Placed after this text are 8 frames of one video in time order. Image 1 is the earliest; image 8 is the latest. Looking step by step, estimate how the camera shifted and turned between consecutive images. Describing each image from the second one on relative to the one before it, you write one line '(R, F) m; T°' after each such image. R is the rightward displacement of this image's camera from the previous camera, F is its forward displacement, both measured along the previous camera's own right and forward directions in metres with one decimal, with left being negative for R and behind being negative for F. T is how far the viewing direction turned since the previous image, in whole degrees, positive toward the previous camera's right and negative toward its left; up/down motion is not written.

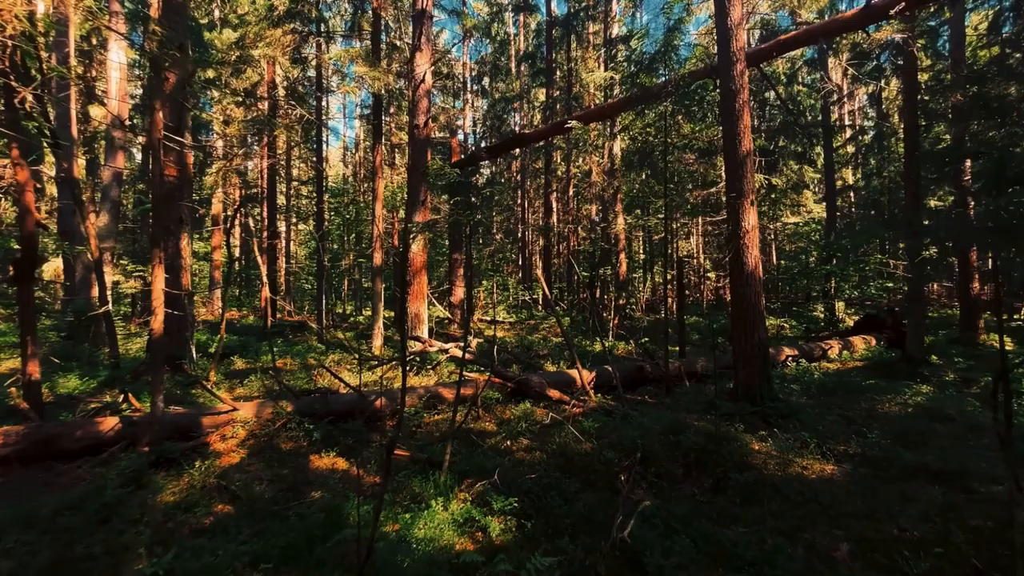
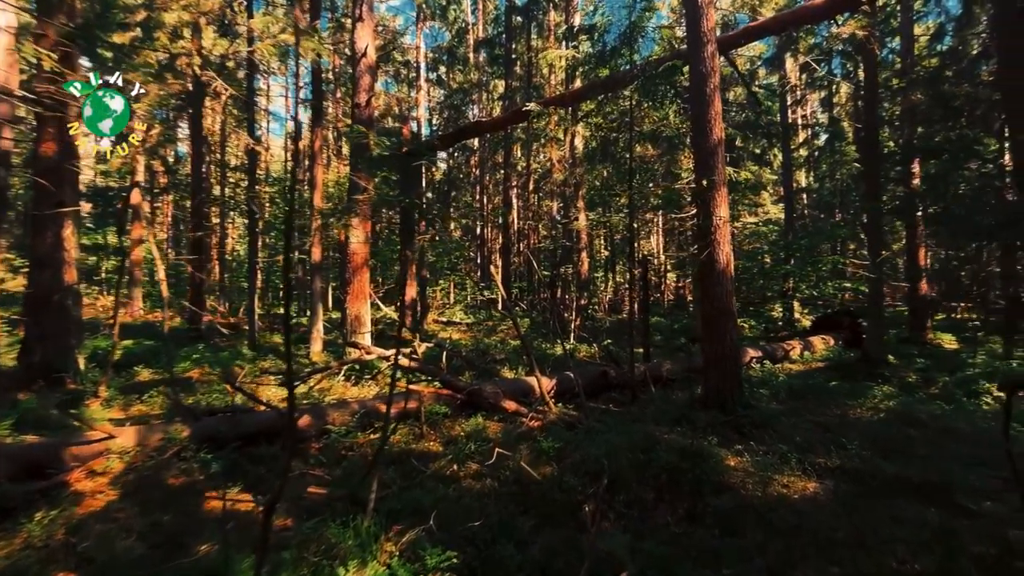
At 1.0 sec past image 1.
(+0.2, +0.9) m; +5°
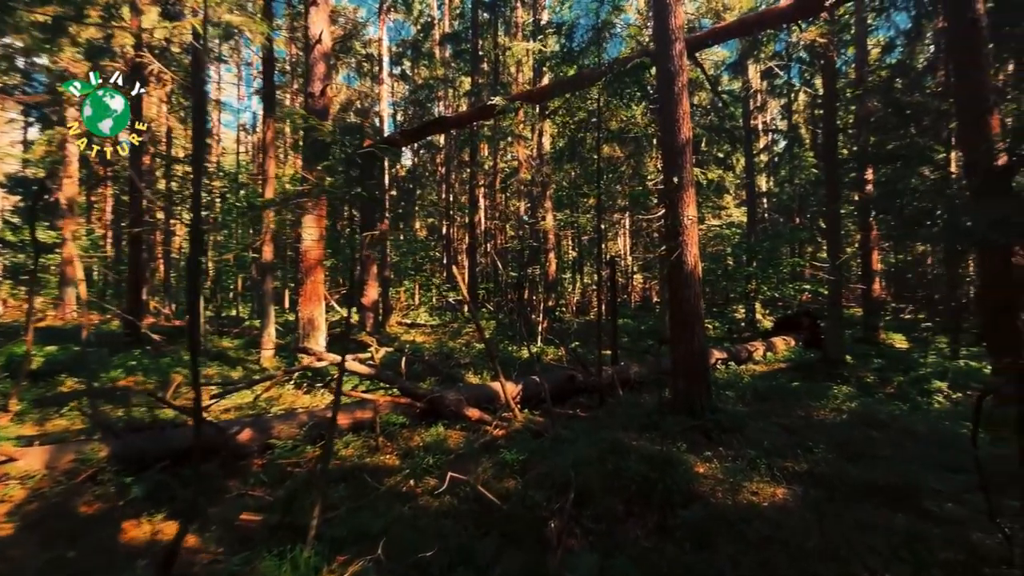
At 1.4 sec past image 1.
(+0.1, +0.3) m; +4°
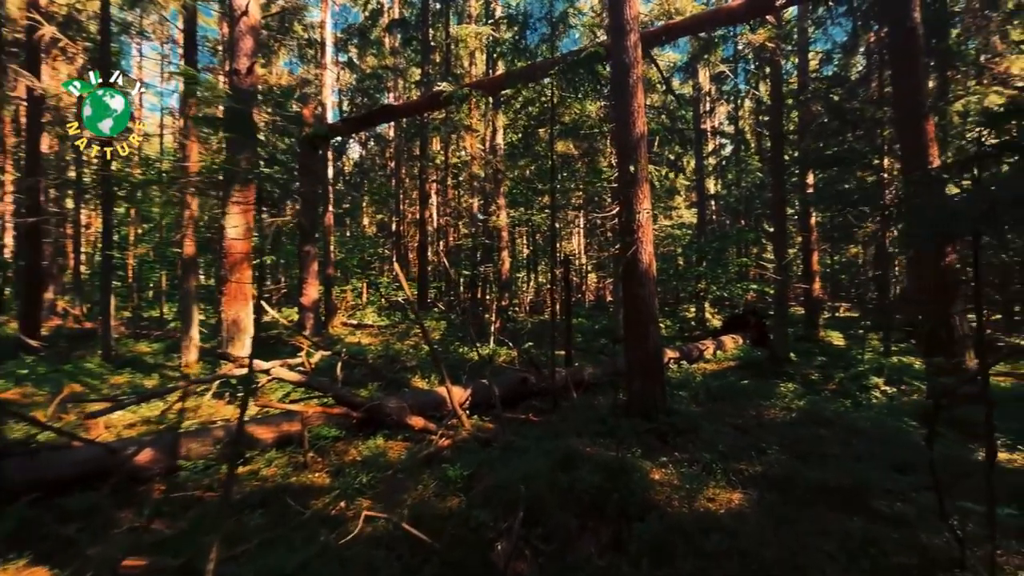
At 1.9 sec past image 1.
(+0.1, +0.5) m; +5°
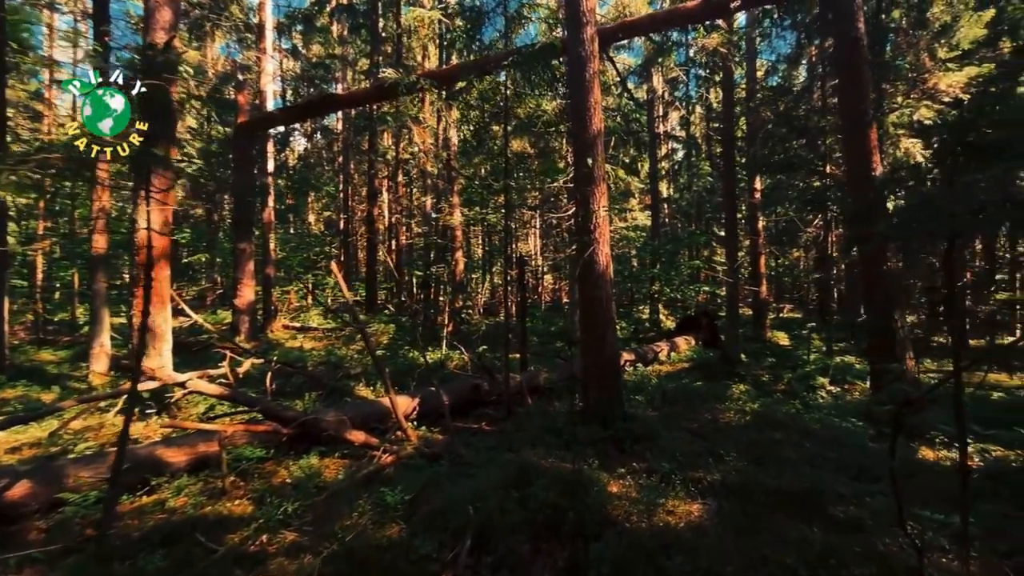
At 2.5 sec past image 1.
(+0.1, +0.4) m; +5°
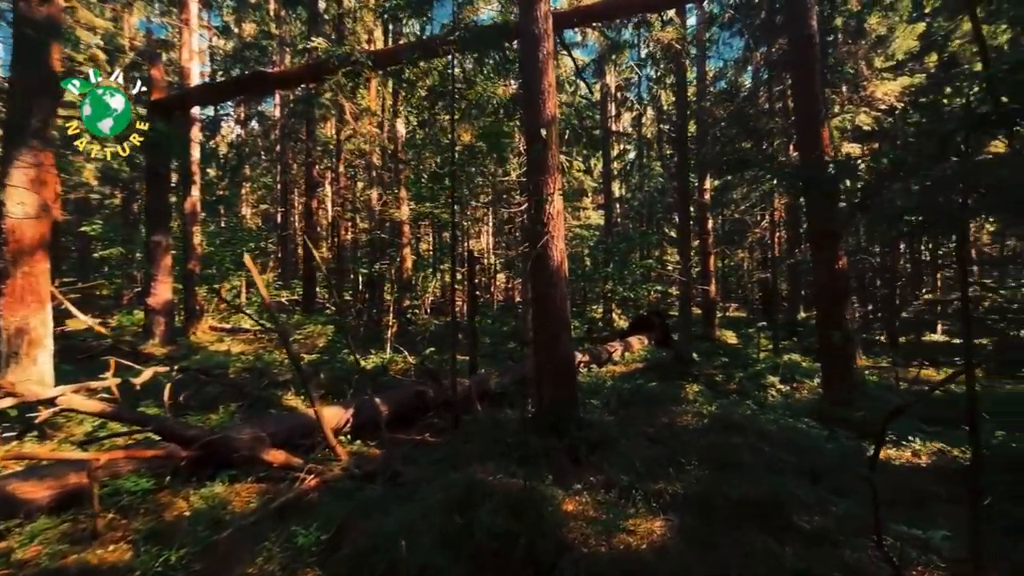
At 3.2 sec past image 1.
(+0.1, +0.6) m; +5°
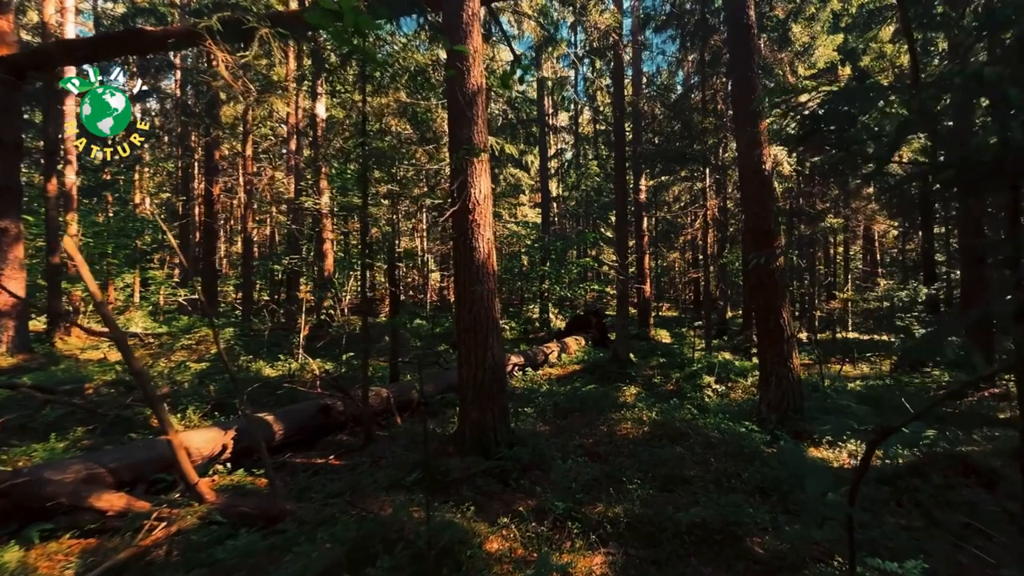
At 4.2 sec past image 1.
(+0.2, +0.8) m; +7°
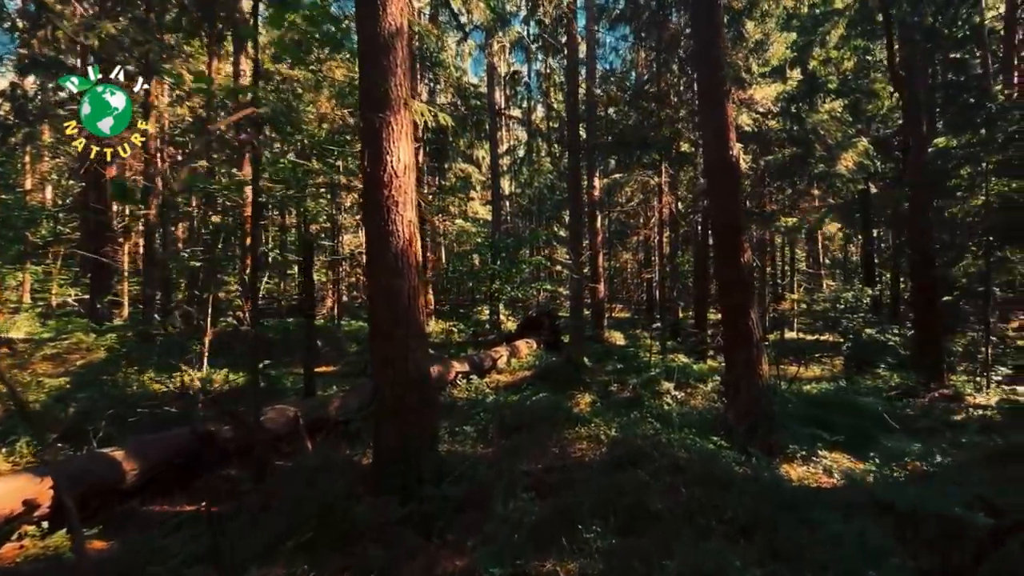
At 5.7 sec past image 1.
(+0.2, +1.1) m; +5°
